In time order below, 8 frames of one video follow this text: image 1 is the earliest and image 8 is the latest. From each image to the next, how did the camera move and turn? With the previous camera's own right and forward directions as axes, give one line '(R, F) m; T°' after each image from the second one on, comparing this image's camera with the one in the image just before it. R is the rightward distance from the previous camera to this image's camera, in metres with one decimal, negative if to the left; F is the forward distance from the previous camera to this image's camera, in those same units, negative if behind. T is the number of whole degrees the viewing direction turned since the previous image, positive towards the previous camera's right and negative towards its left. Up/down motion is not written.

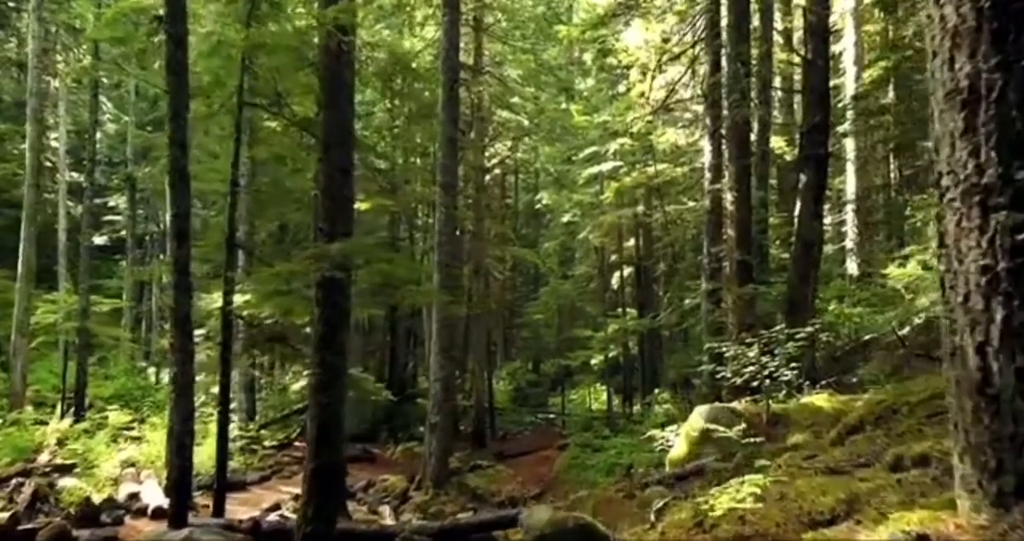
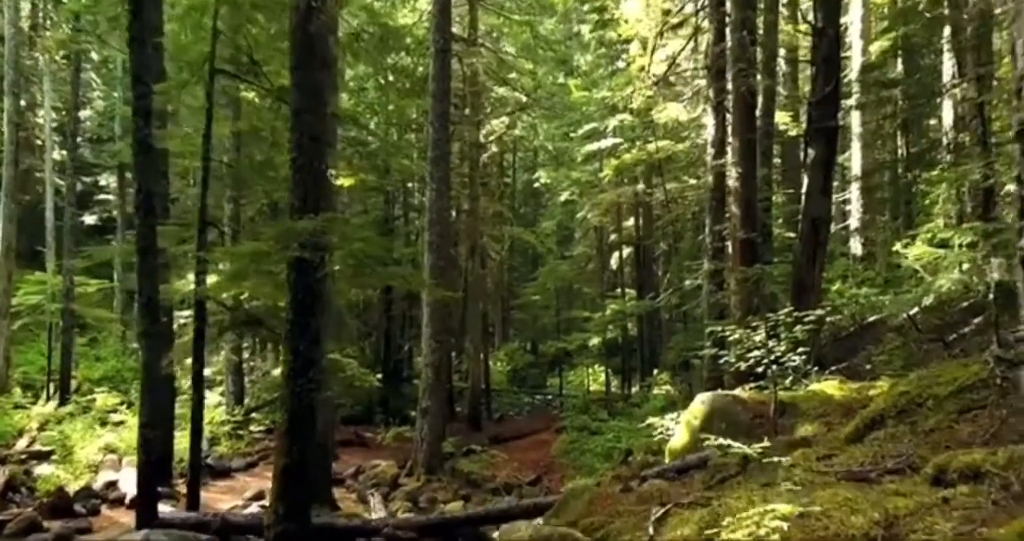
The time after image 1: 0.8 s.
(+0.1, +0.7) m; 0°
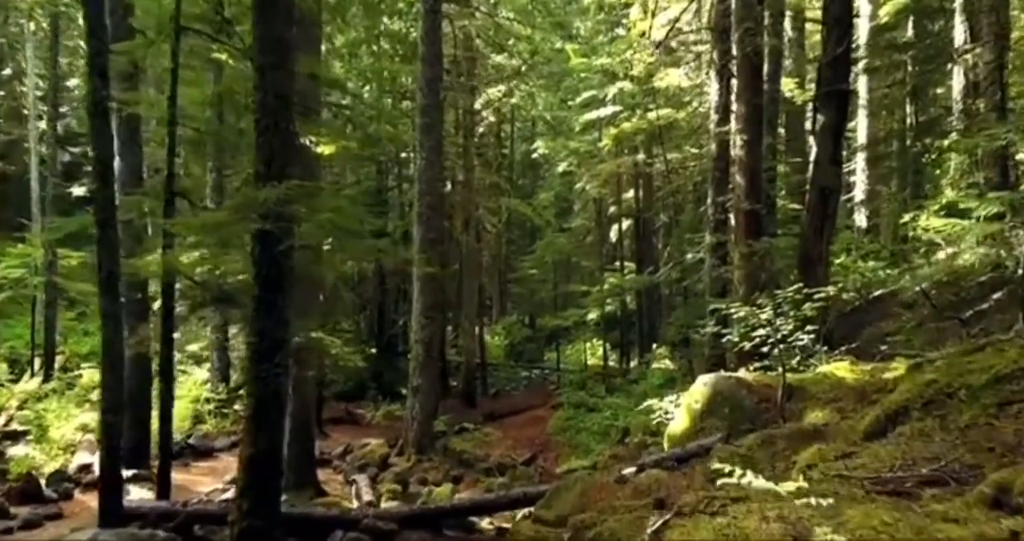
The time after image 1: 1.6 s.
(+0.1, +0.7) m; 0°
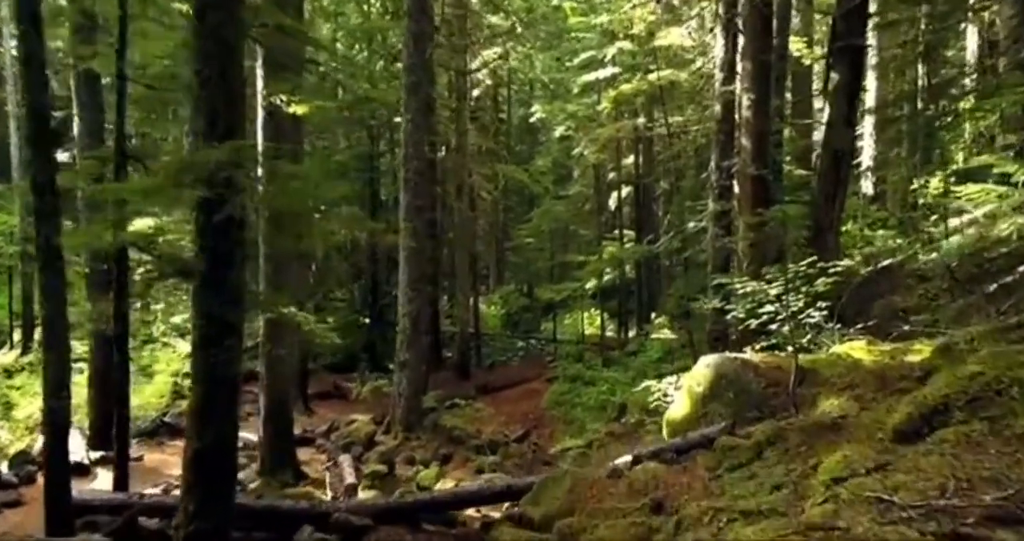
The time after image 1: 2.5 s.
(+0.2, +0.8) m; 0°
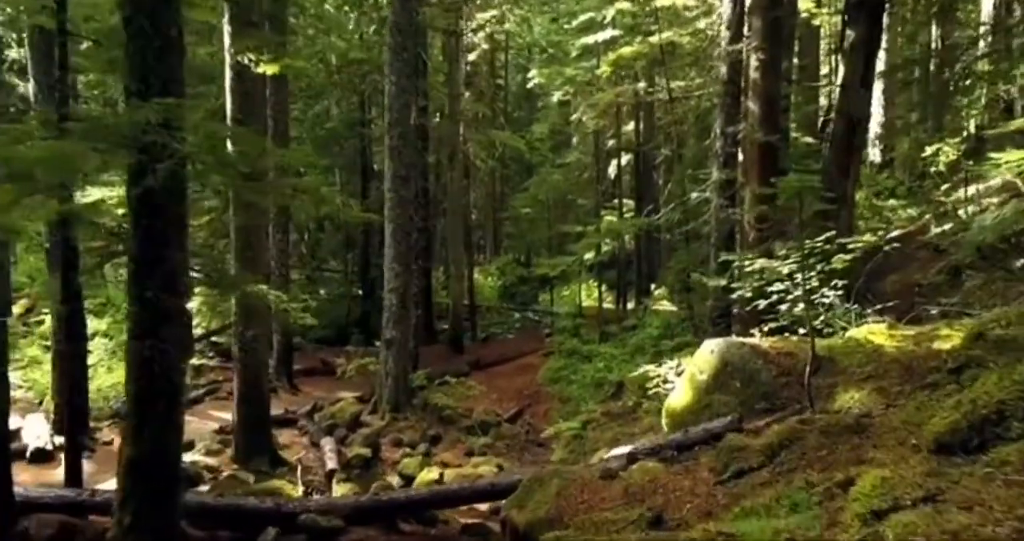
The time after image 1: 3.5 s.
(+0.2, +0.8) m; 0°
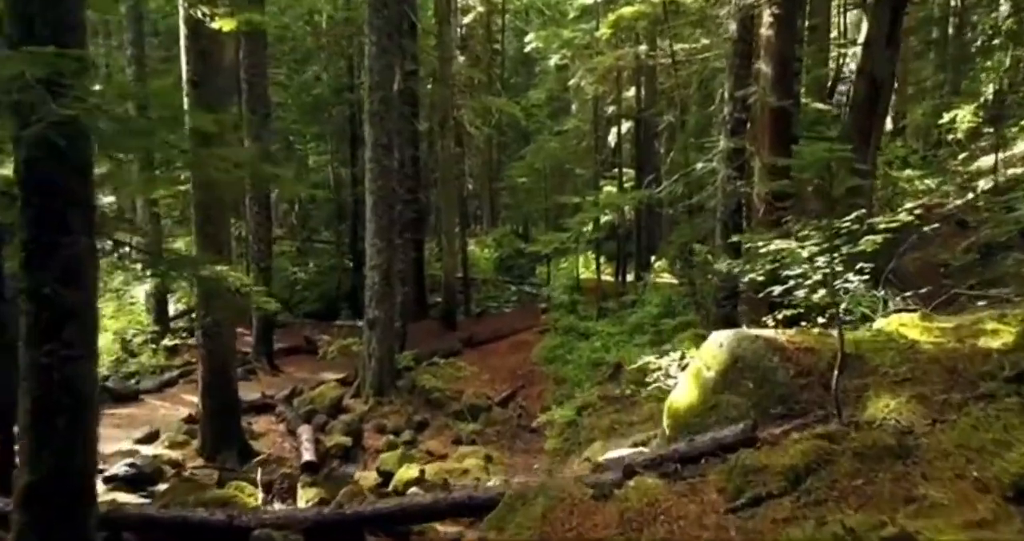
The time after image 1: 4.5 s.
(+0.2, +1.0) m; 0°
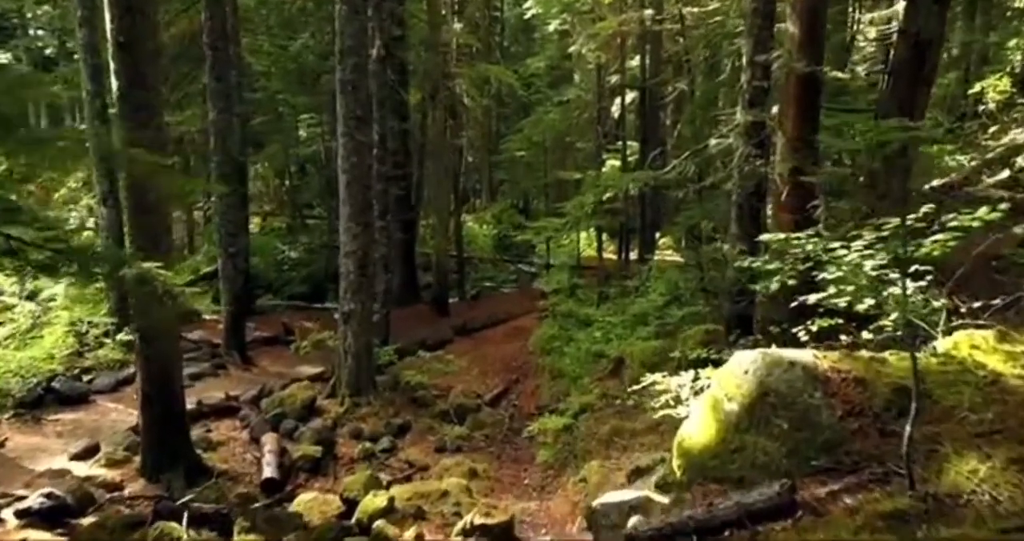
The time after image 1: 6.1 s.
(+0.2, +1.4) m; 0°
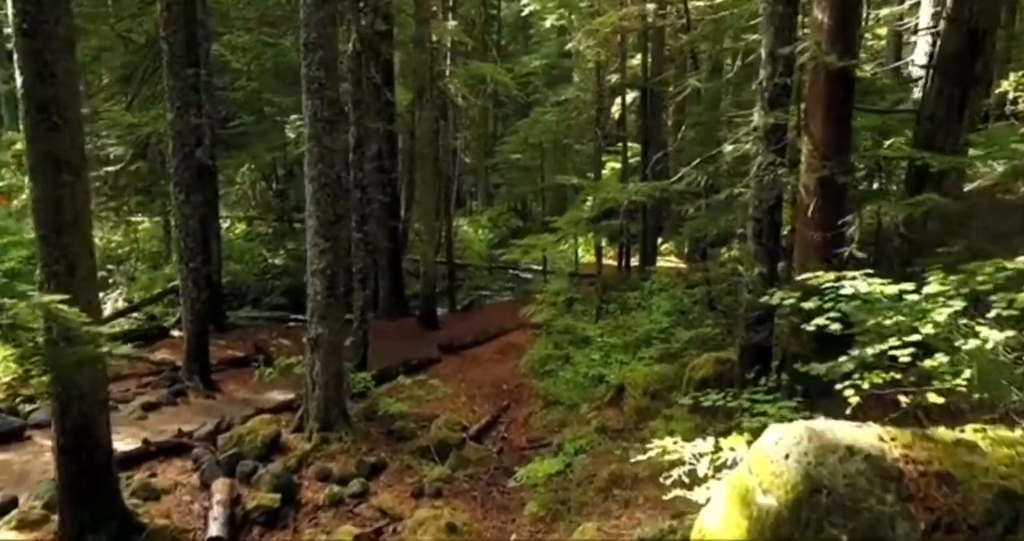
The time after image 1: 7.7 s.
(+0.2, +1.3) m; 0°
